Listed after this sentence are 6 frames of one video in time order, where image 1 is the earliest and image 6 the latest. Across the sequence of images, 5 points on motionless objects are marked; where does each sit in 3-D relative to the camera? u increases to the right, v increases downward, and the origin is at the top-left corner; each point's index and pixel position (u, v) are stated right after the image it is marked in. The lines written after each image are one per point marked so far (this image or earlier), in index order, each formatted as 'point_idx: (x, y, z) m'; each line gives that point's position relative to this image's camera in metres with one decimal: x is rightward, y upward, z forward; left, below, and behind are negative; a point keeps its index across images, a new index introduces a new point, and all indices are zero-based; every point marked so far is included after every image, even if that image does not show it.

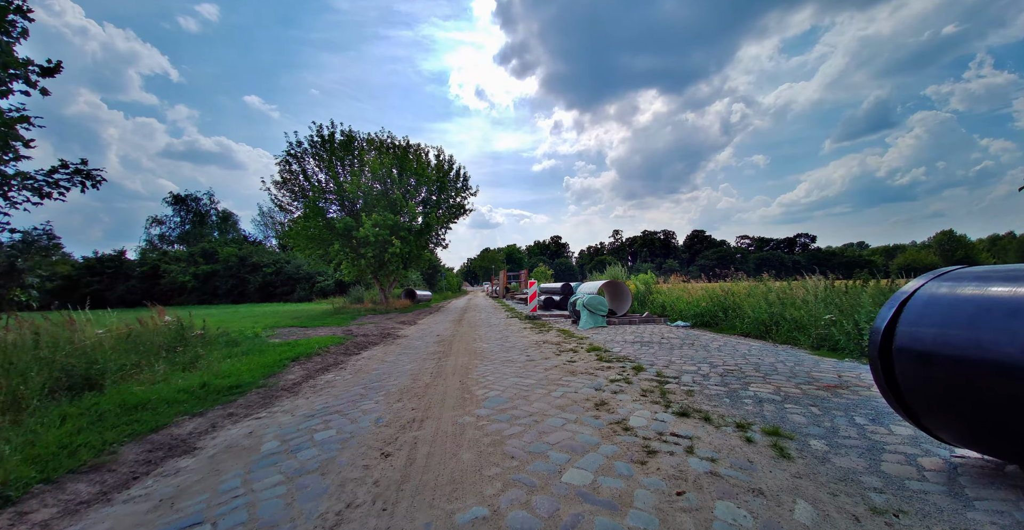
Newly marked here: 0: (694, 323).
0: (+5.5, -1.8, +10.9) m
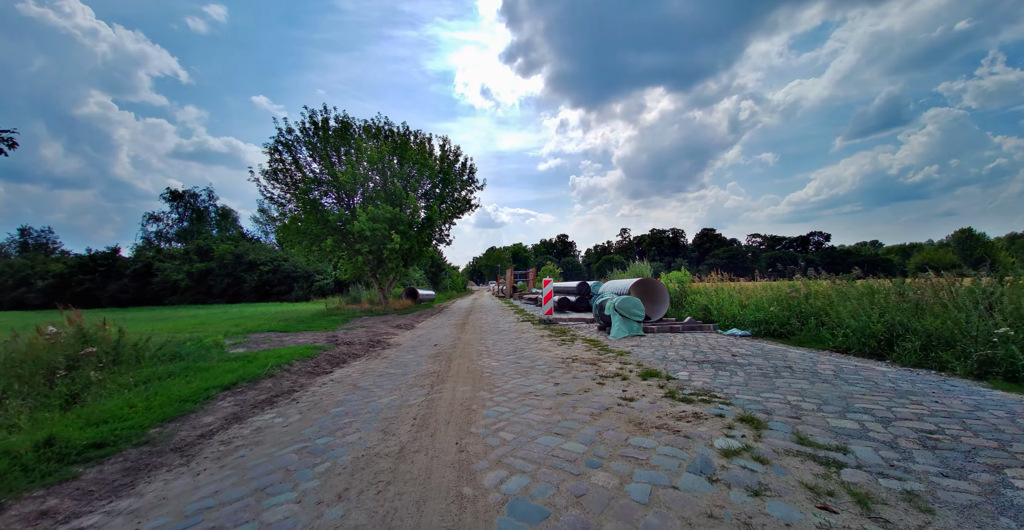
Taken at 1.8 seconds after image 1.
0: (+5.9, -1.6, +8.6) m
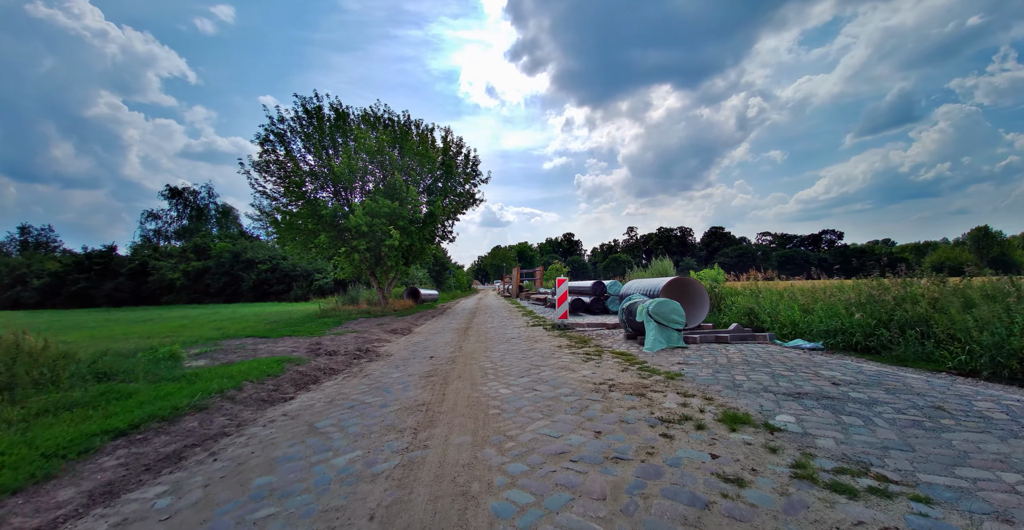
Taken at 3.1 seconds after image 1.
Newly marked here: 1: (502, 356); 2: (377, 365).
0: (+6.1, -1.6, +6.9) m
1: (-0.2, -1.9, +7.3) m
2: (-2.9, -2.1, +7.6) m
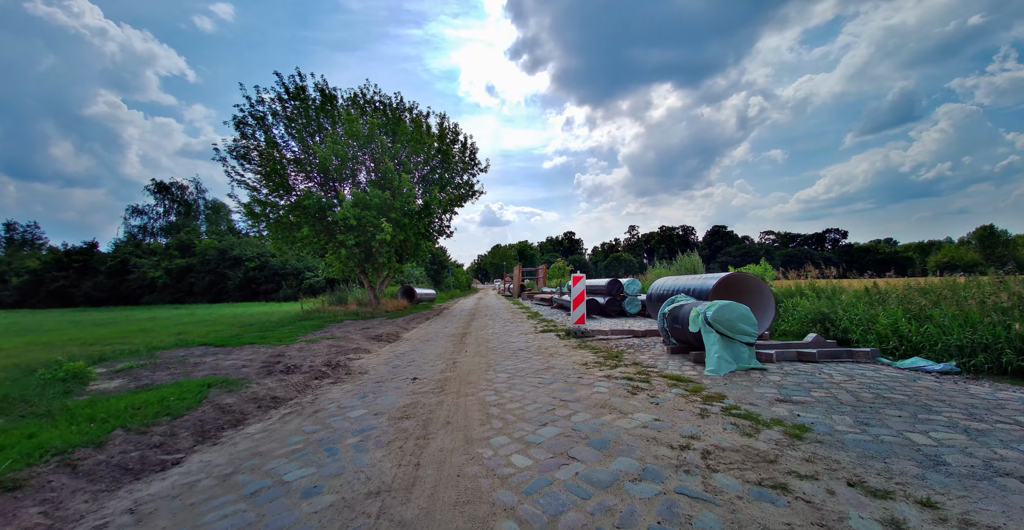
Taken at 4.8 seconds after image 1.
0: (+6.3, -1.4, +4.9) m
1: (0.0, -1.7, +5.3) m
2: (-2.7, -2.0, +5.6) m
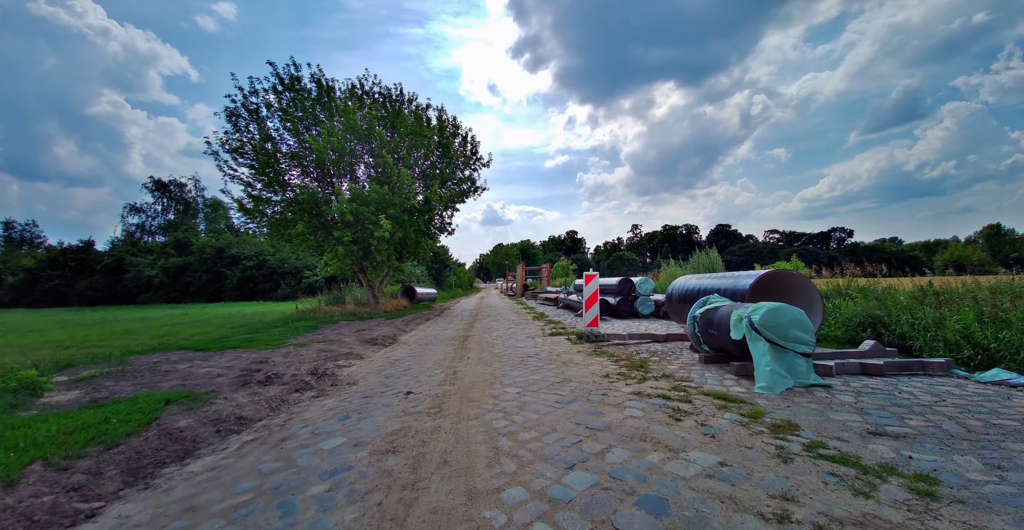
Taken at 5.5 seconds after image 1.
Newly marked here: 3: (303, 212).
0: (+6.4, -1.4, +4.0) m
1: (+0.1, -1.6, +4.4) m
2: (-2.6, -1.9, +4.7) m
3: (-11.2, +2.8, +19.4) m
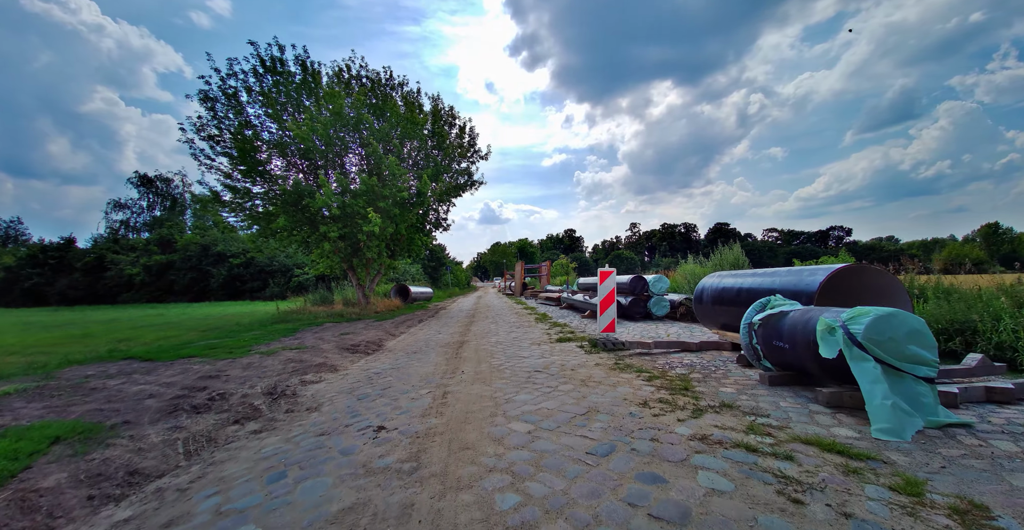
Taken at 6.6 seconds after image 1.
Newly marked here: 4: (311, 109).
0: (+6.5, -1.3, +2.7) m
1: (+0.2, -1.6, +3.1) m
2: (-2.5, -1.8, +3.4) m
3: (-11.2, +2.9, +18.0) m
4: (-10.4, +7.9, +18.8) m
